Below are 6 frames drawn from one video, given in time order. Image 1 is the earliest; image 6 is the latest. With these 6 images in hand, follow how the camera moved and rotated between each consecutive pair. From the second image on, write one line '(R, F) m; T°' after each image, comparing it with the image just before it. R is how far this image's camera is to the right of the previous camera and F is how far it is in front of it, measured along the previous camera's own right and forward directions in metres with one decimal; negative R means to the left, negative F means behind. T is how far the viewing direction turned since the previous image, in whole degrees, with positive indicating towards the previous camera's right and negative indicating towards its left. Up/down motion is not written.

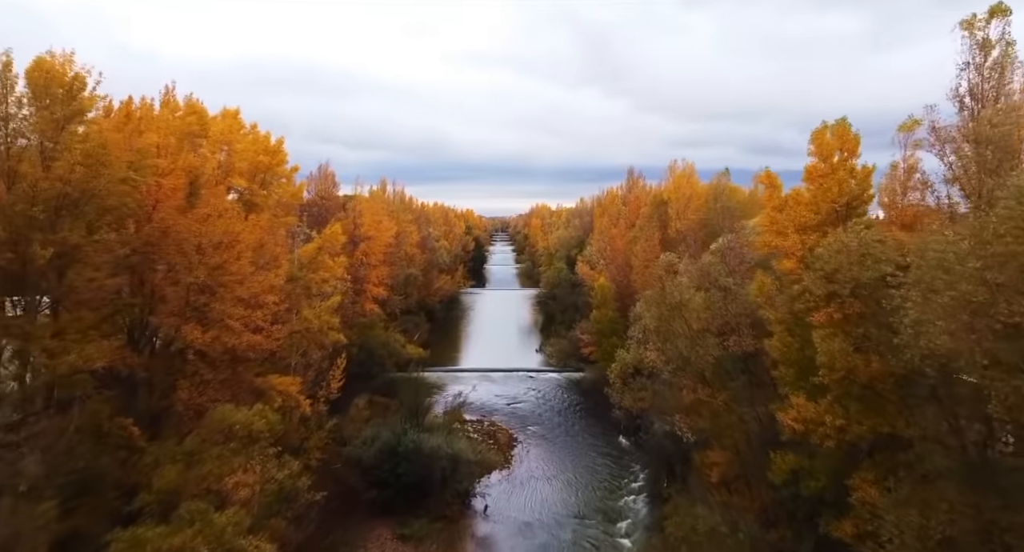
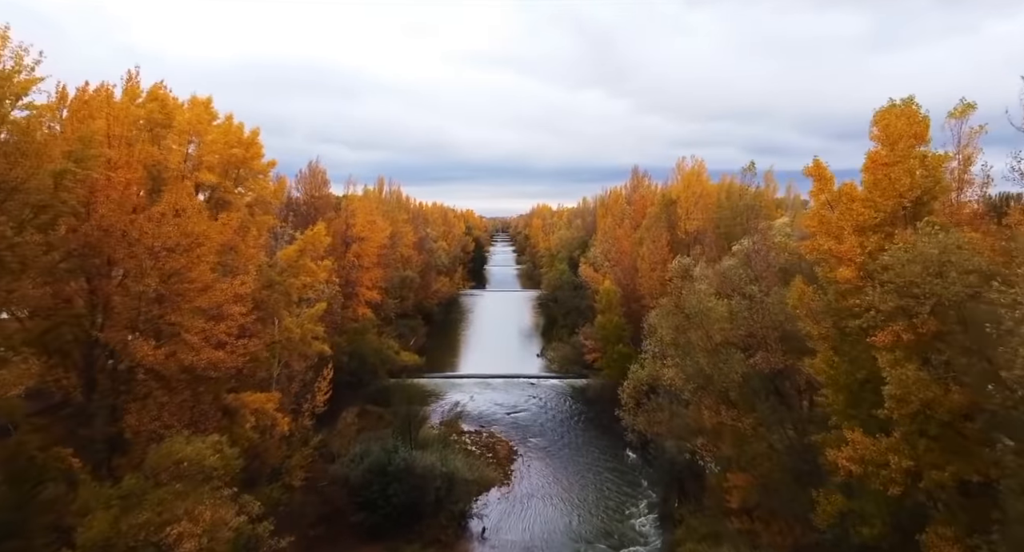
(0.0, +1.7) m; 0°
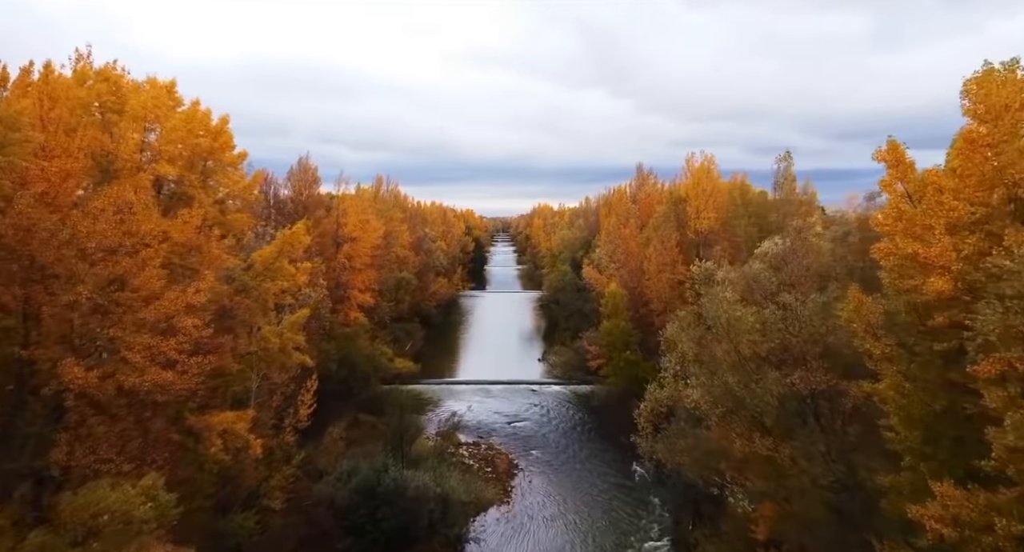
(0.0, +1.8) m; 0°
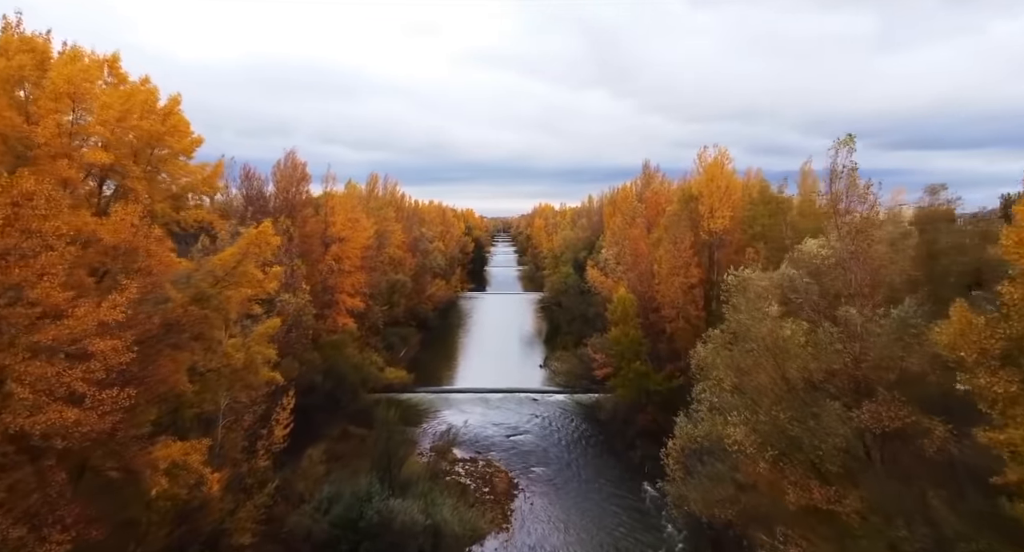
(0.0, +2.2) m; 0°
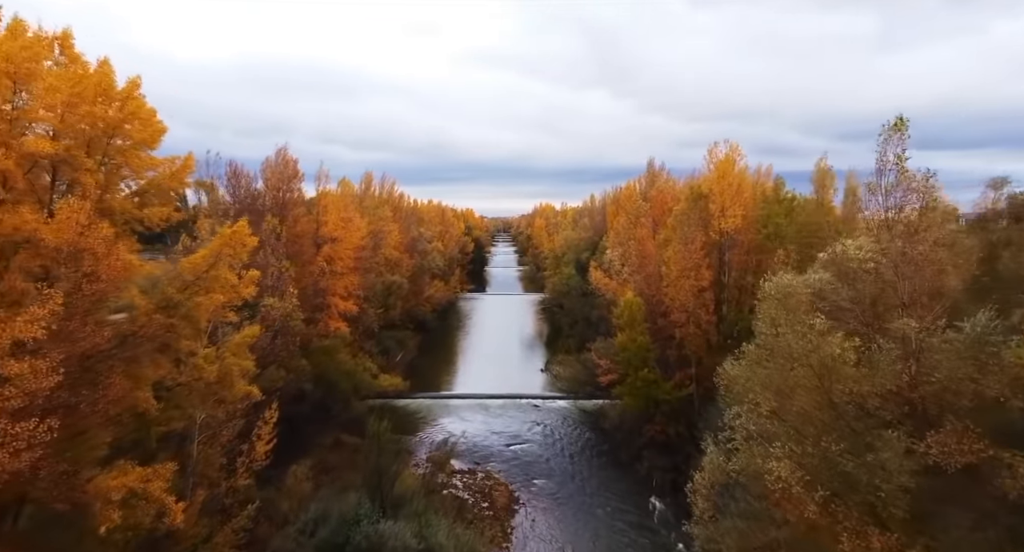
(0.0, +1.4) m; 0°
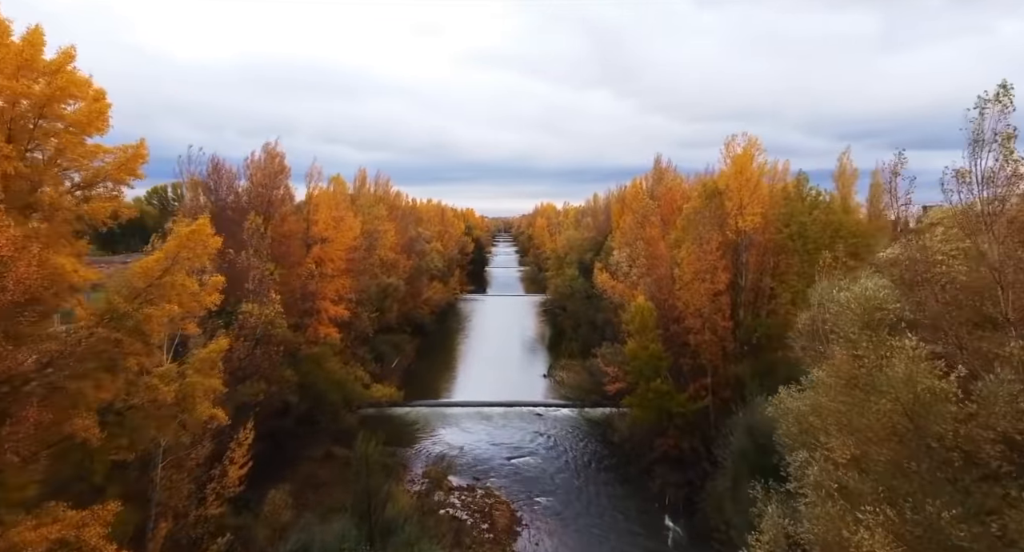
(0.0, +1.8) m; 0°
